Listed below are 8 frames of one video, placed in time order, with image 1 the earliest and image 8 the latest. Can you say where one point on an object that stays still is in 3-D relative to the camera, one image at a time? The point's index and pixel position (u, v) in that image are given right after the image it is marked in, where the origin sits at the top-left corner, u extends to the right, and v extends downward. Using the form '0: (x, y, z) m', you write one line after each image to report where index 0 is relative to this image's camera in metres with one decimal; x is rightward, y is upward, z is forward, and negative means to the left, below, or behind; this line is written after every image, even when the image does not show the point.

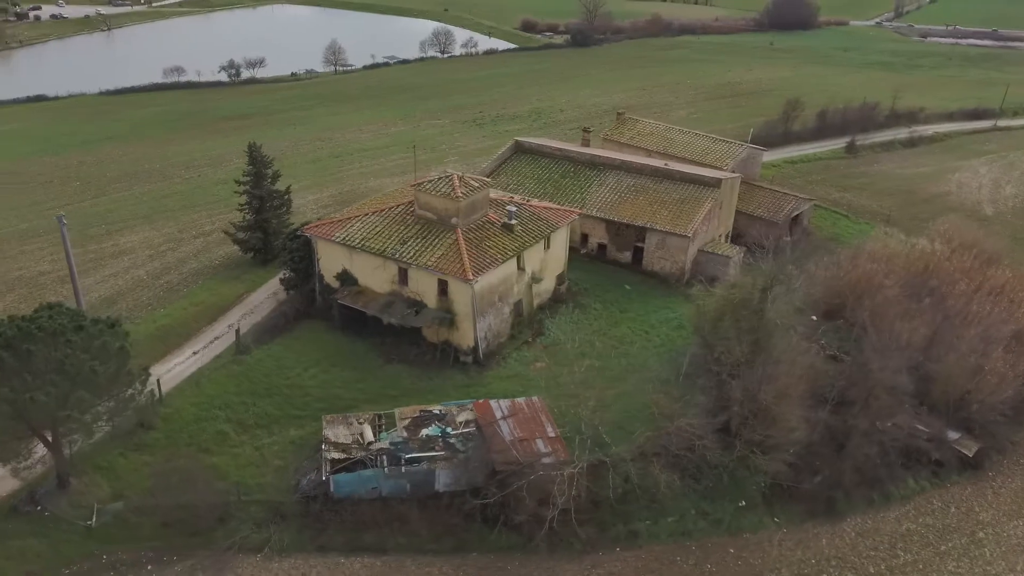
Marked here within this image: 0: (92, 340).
0: (-9.4, -1.2, +18.0) m
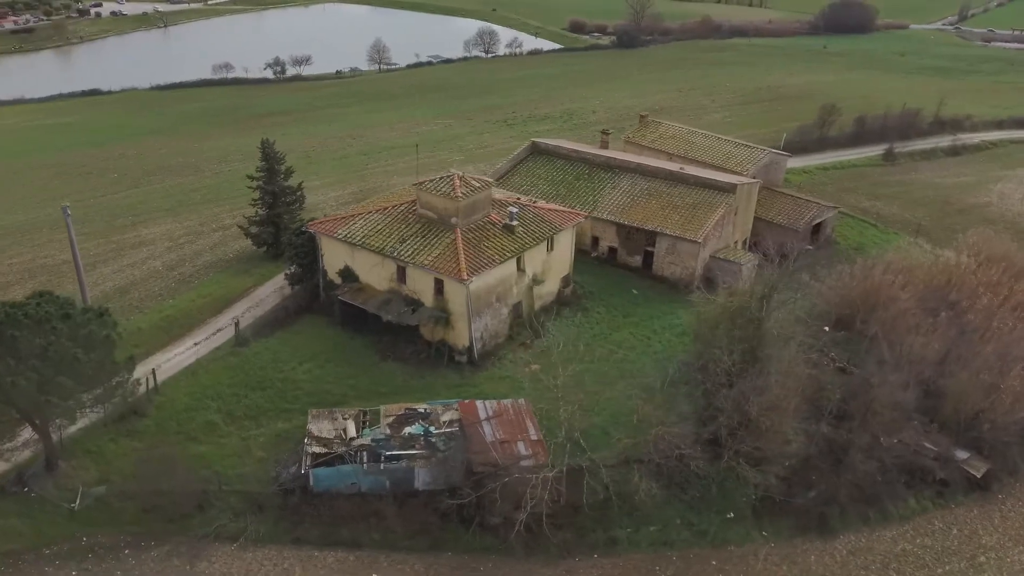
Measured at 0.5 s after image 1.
0: (-10.0, -0.9, +18.5) m
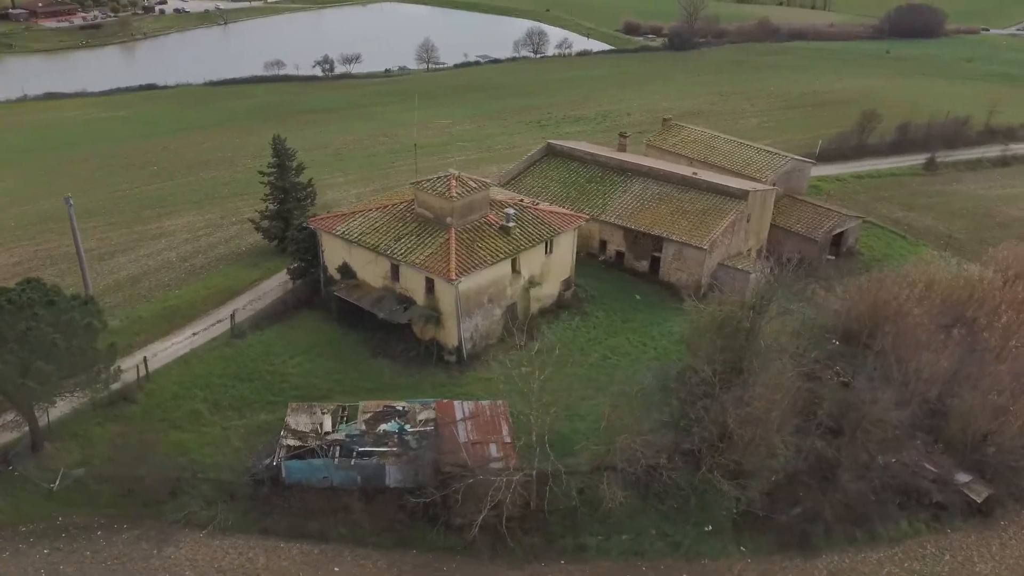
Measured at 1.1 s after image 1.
0: (-10.8, -0.6, +19.2) m
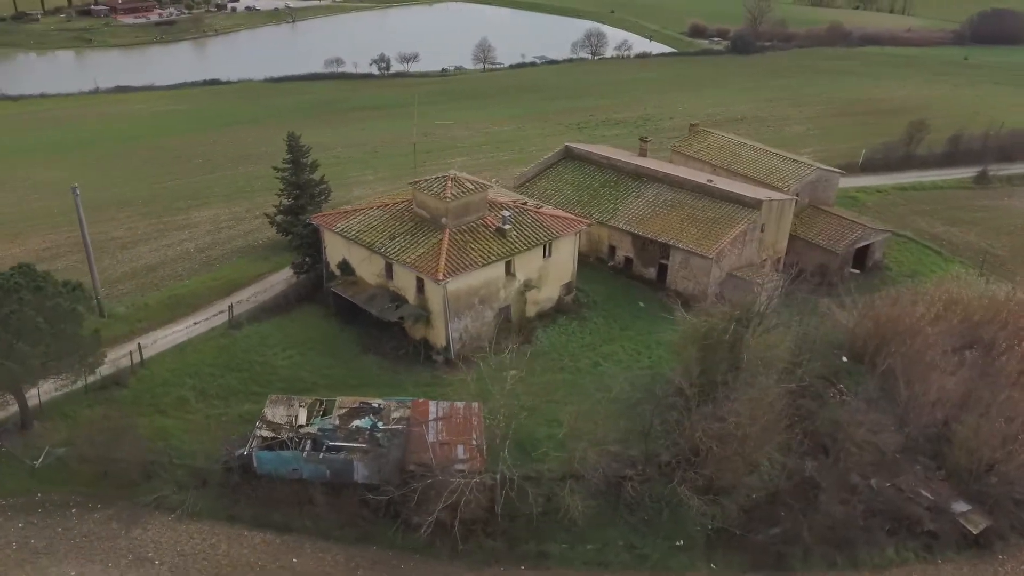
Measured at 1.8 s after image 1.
0: (-11.6, -0.3, +20.0) m
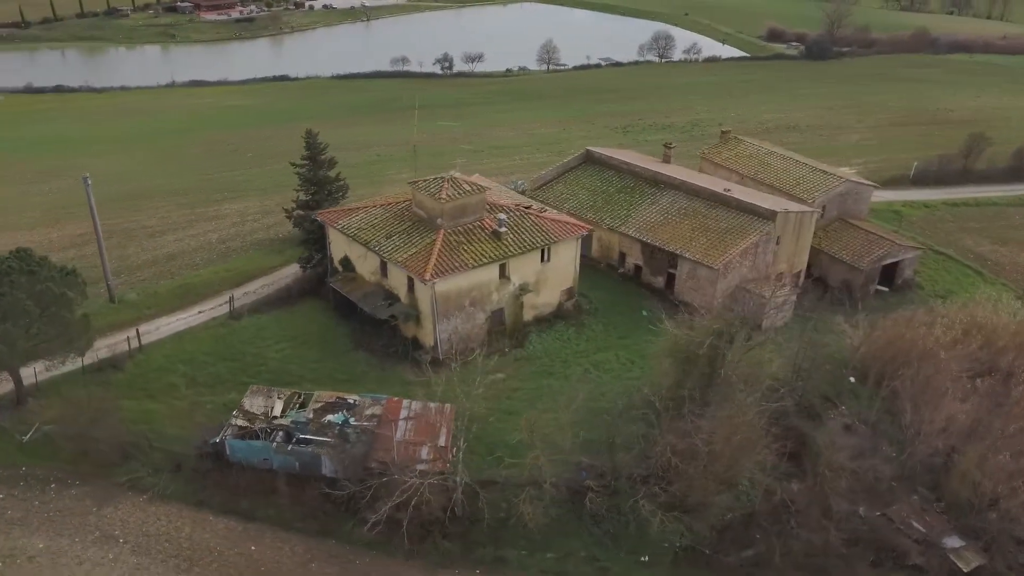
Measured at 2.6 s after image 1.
0: (-12.5, +0.1, +21.1) m
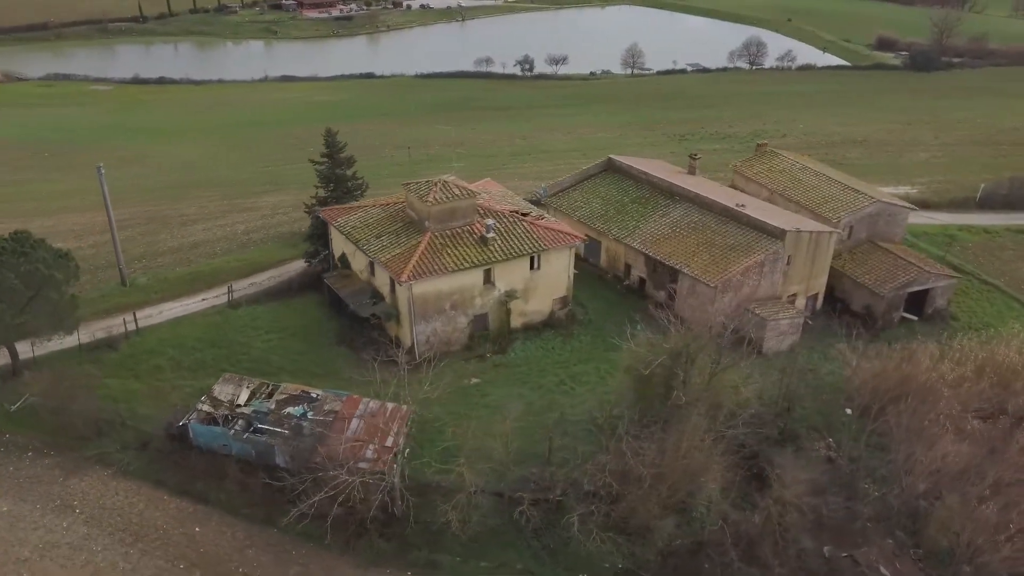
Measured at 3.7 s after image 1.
0: (-13.7, +0.6, +22.6) m
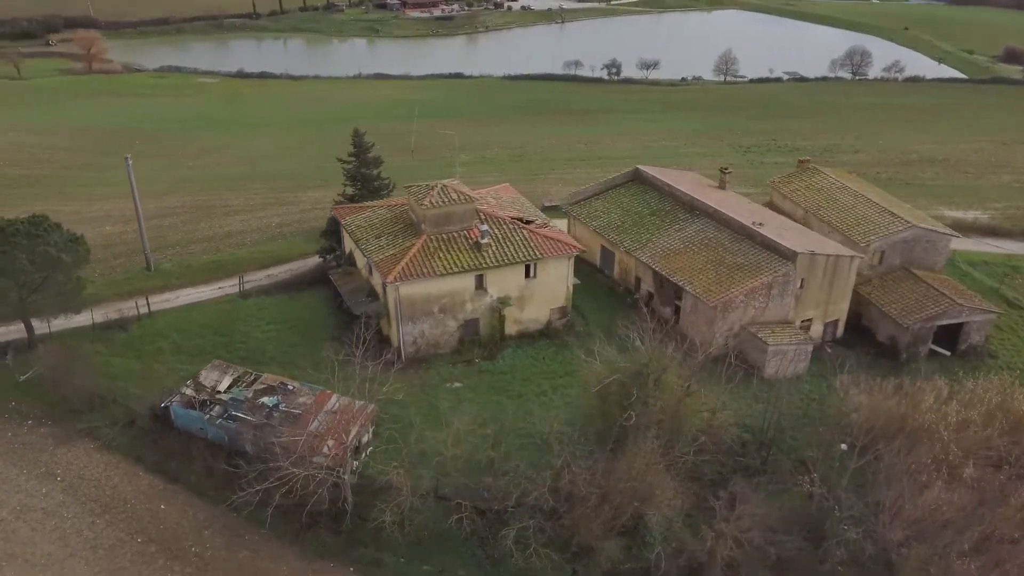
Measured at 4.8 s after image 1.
0: (-14.4, +1.2, +24.4) m
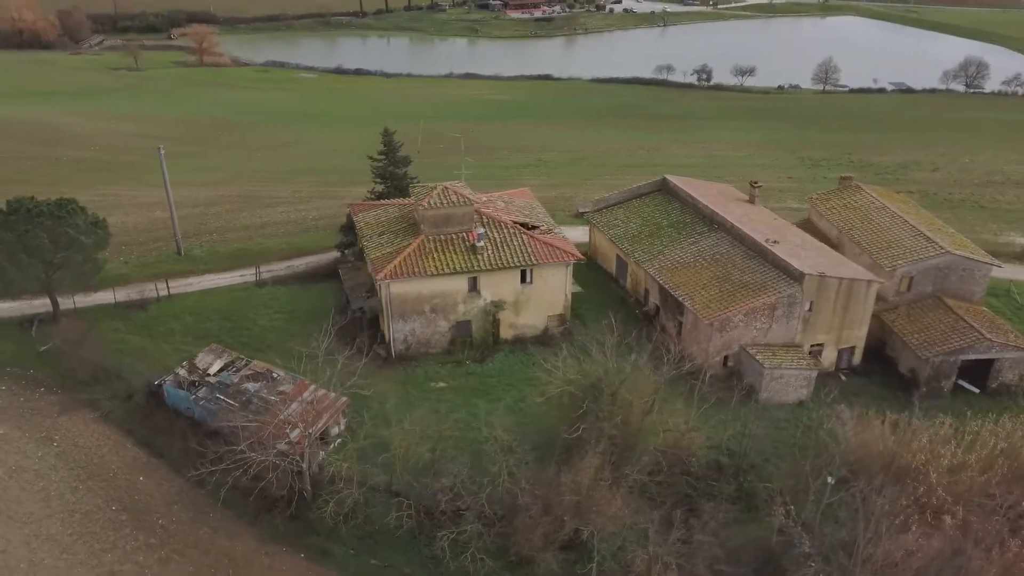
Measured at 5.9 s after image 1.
0: (-14.8, +2.0, +26.3) m
